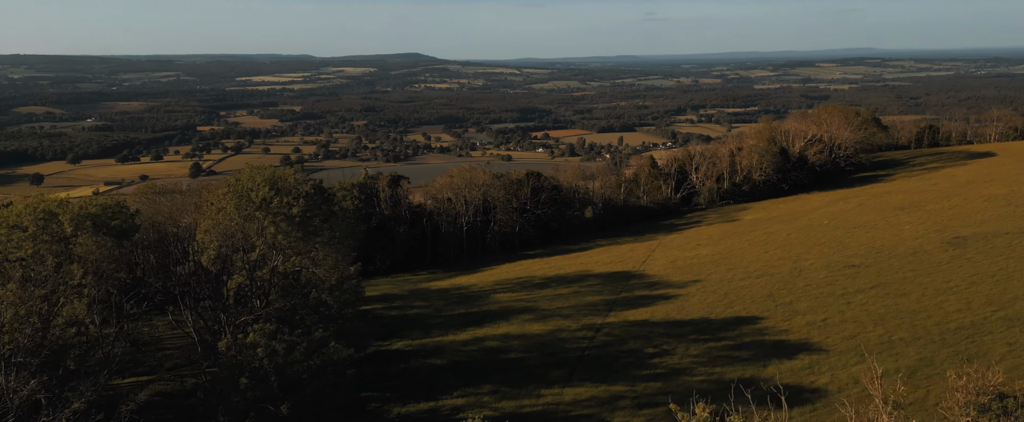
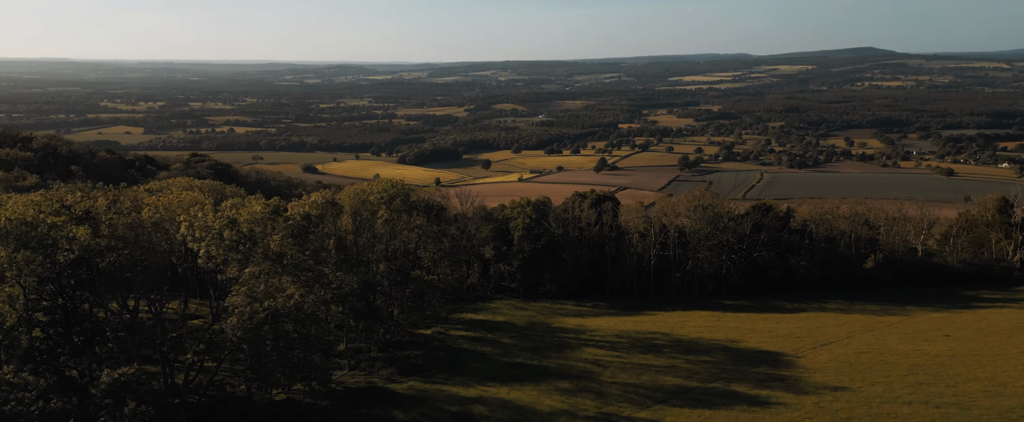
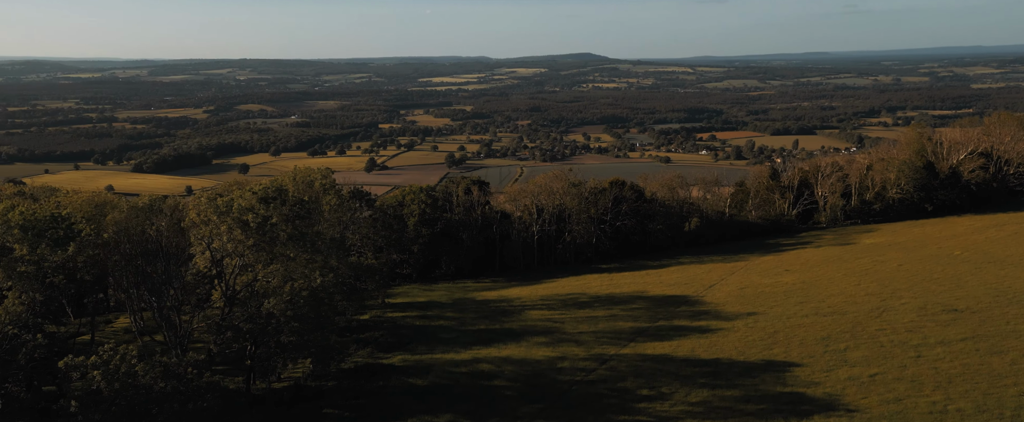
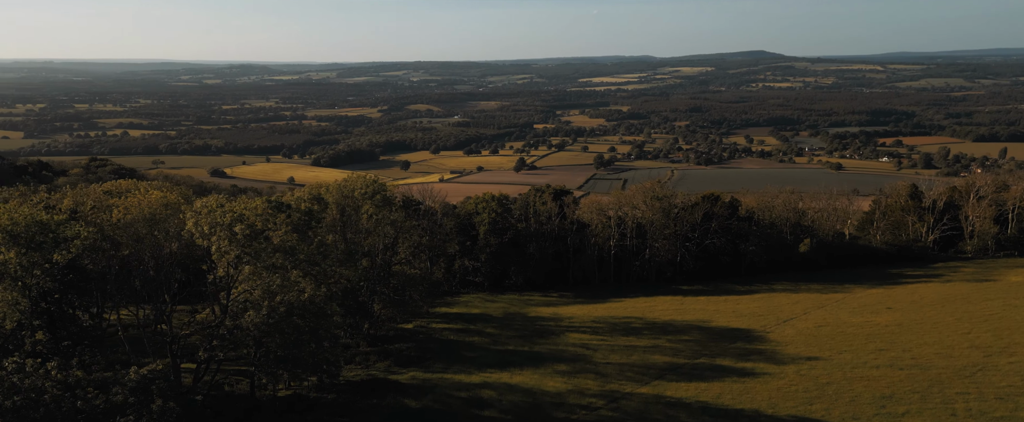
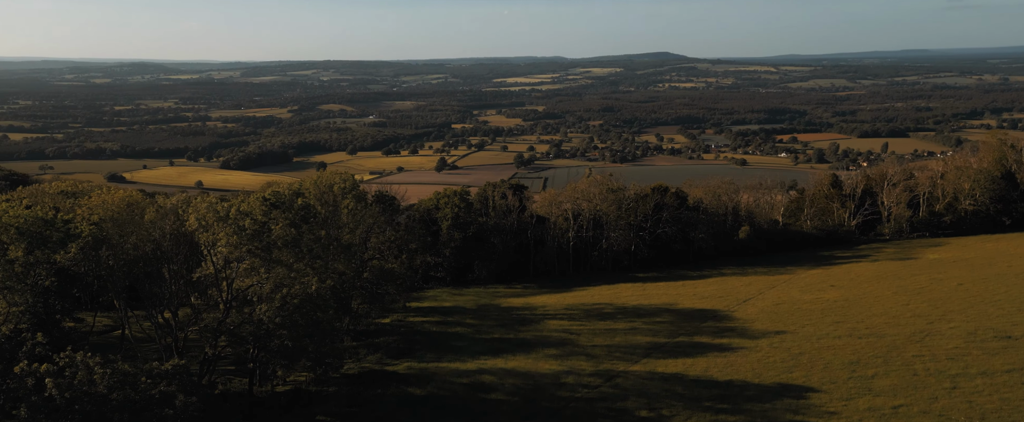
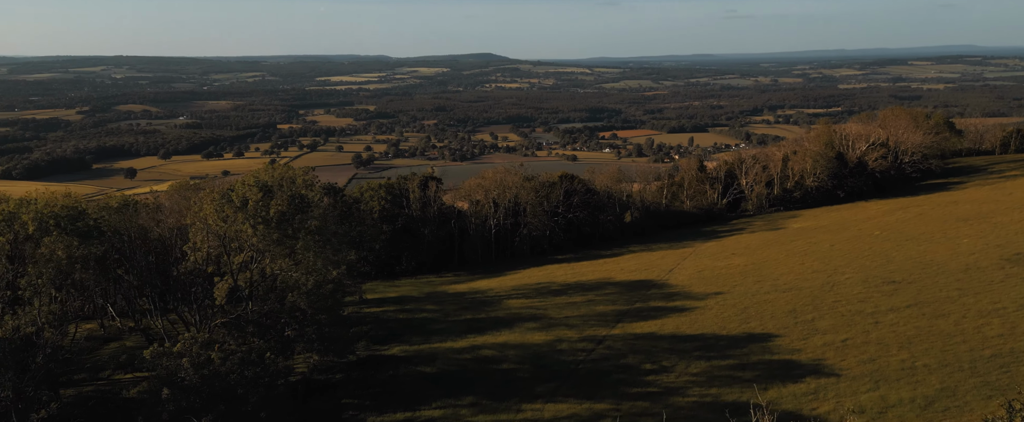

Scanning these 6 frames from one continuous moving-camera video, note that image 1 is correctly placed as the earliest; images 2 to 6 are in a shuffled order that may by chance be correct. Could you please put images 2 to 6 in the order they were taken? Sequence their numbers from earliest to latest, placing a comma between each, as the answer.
6, 3, 5, 4, 2
